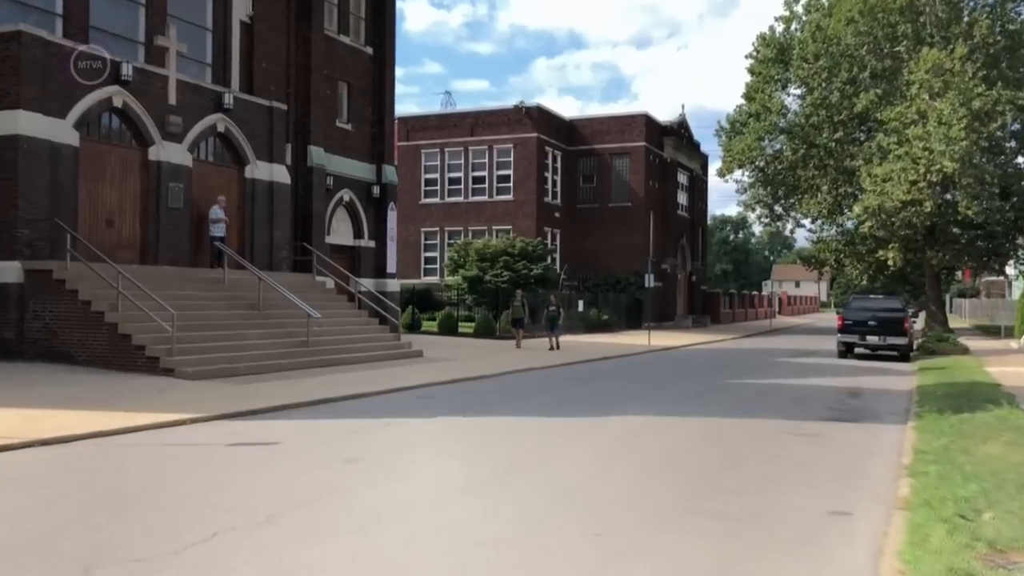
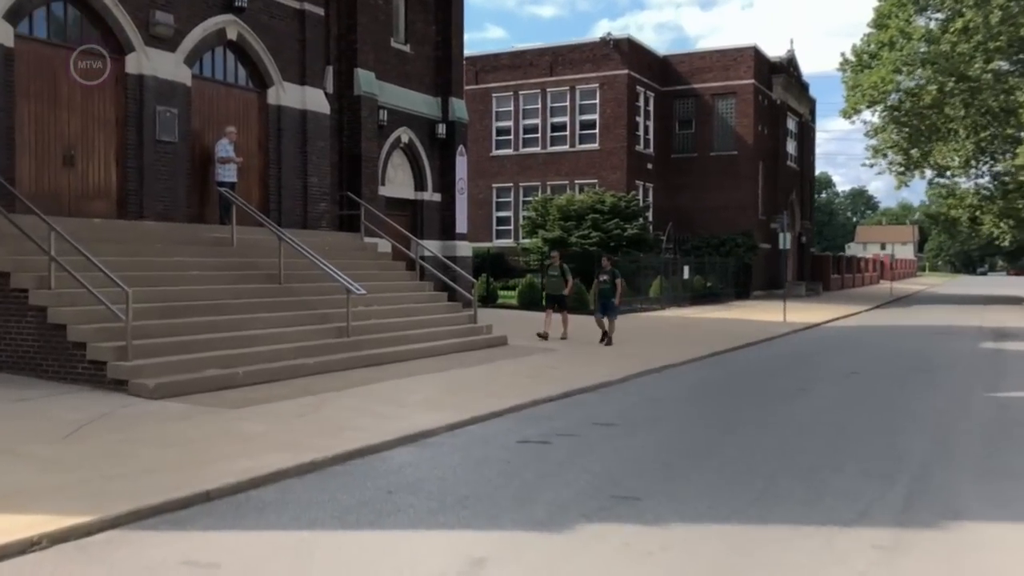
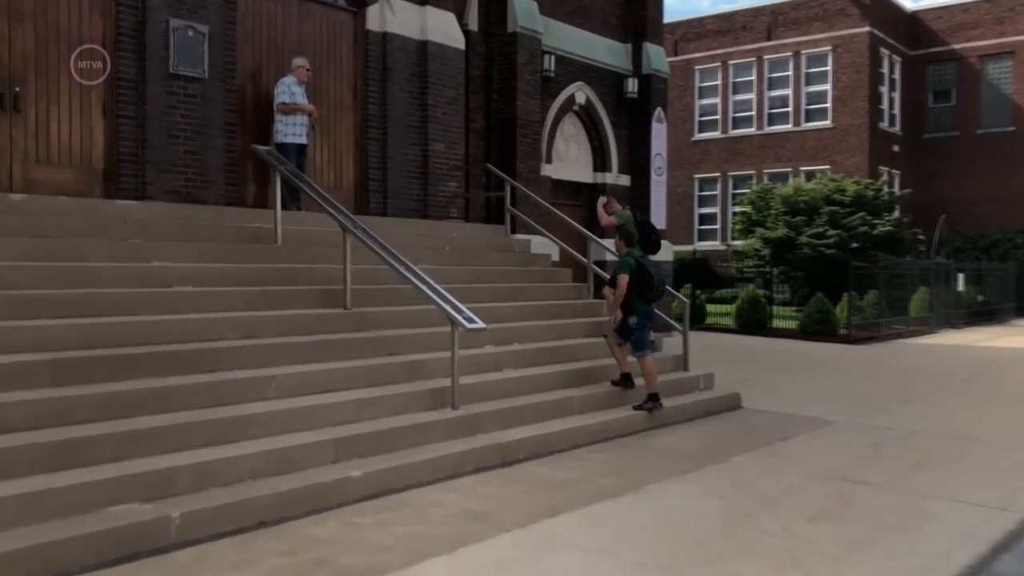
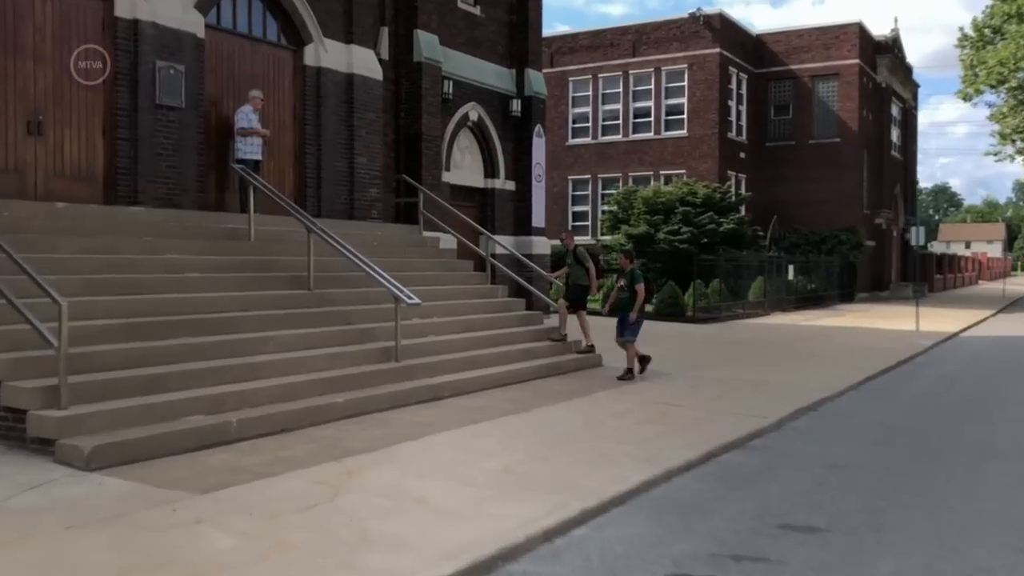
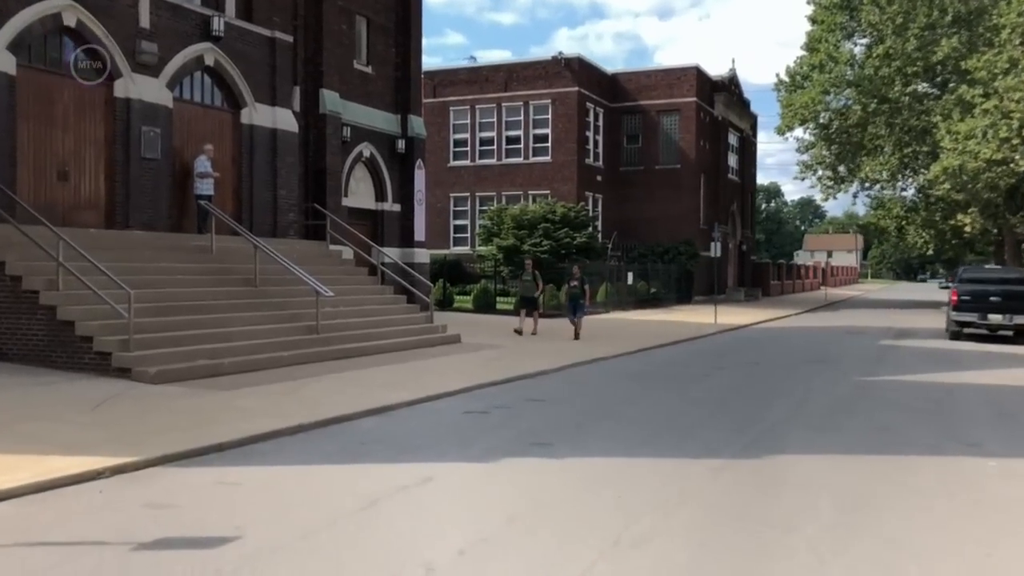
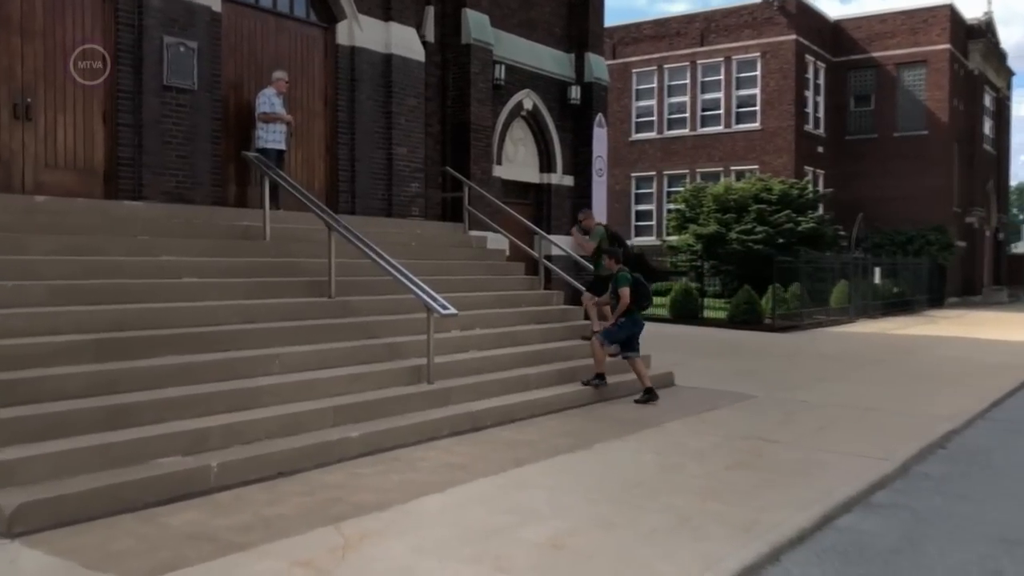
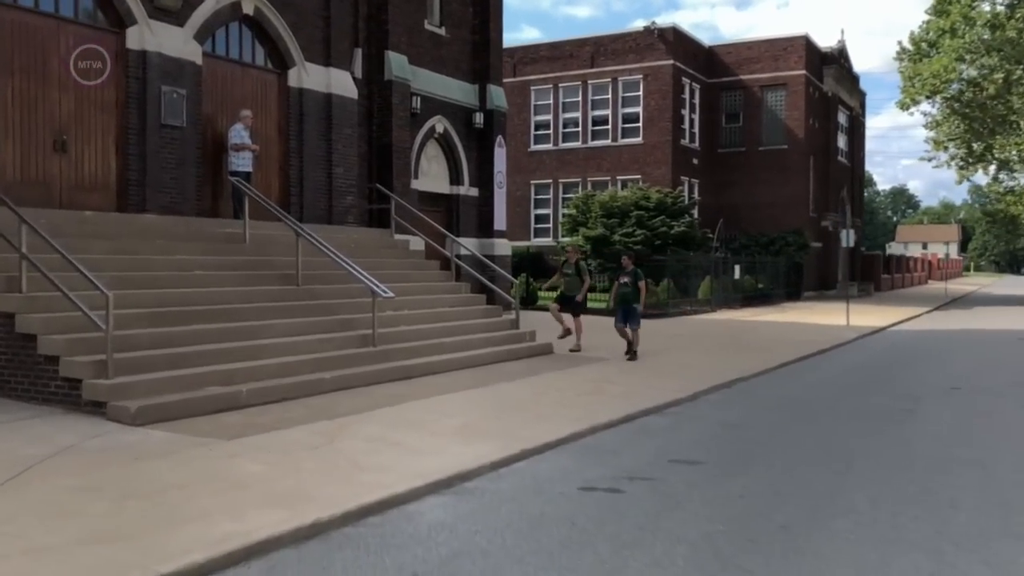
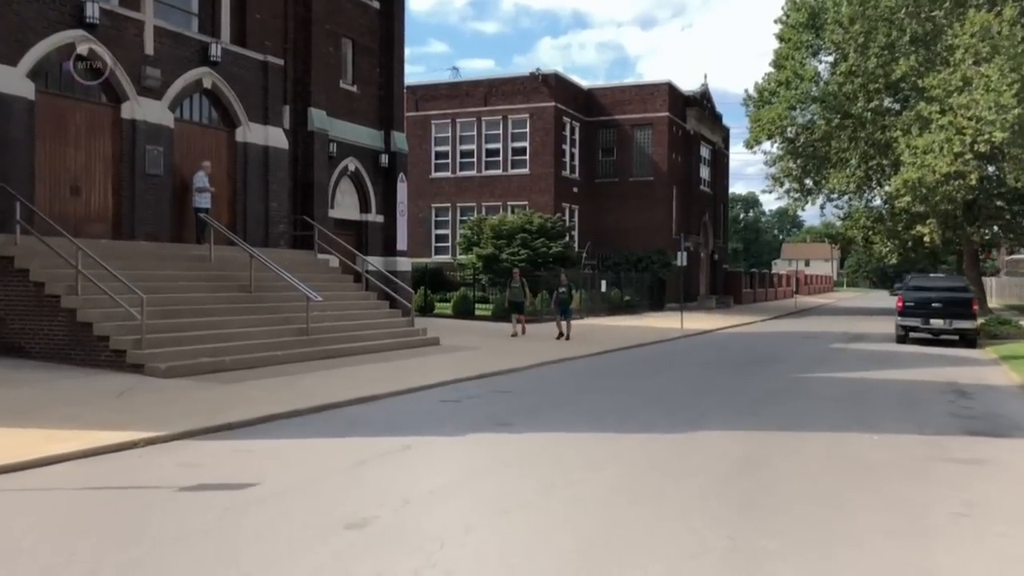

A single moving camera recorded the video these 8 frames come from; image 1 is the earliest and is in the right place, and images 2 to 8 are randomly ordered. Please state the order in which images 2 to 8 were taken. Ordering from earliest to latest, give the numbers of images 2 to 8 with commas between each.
8, 5, 2, 7, 4, 6, 3
